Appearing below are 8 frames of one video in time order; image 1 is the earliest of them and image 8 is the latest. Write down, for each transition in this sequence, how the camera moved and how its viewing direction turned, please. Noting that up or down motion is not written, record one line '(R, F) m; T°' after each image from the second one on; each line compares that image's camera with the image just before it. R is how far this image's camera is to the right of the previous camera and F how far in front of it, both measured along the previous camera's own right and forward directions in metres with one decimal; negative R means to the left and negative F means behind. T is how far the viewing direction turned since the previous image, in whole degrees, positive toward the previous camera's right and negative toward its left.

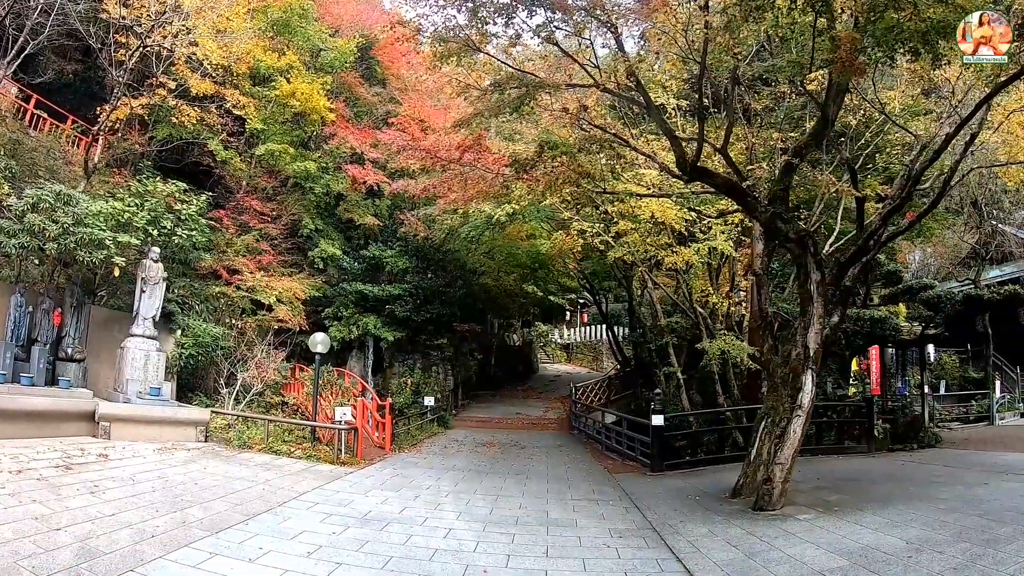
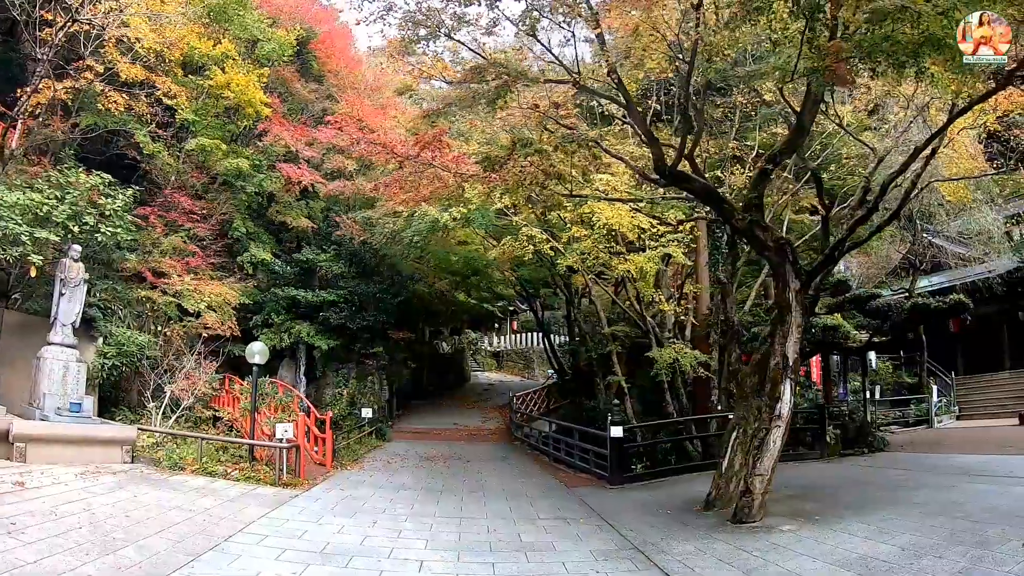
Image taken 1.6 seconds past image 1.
(-0.5, +0.4) m; +7°
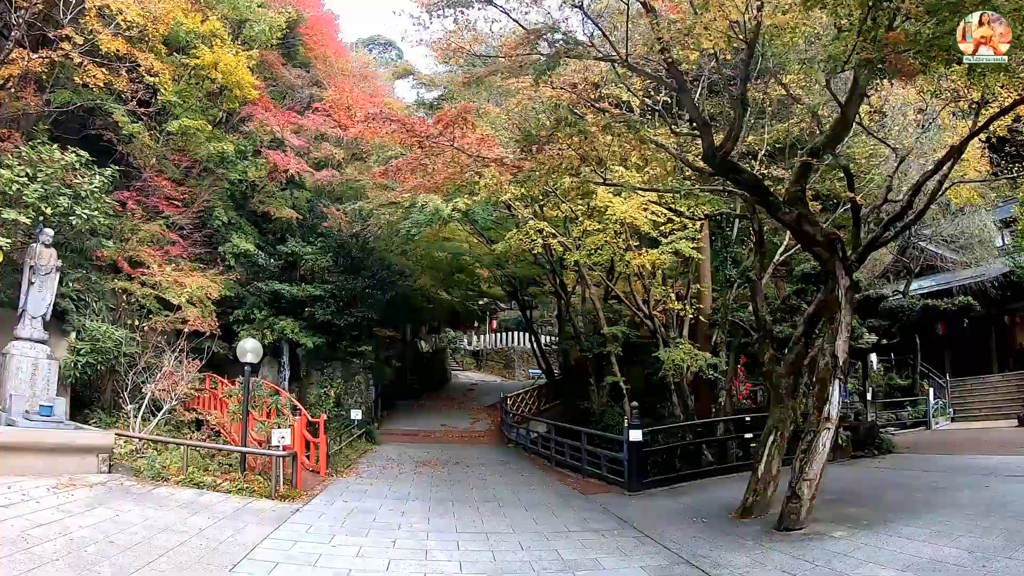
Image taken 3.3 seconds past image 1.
(-0.5, +0.7) m; +2°
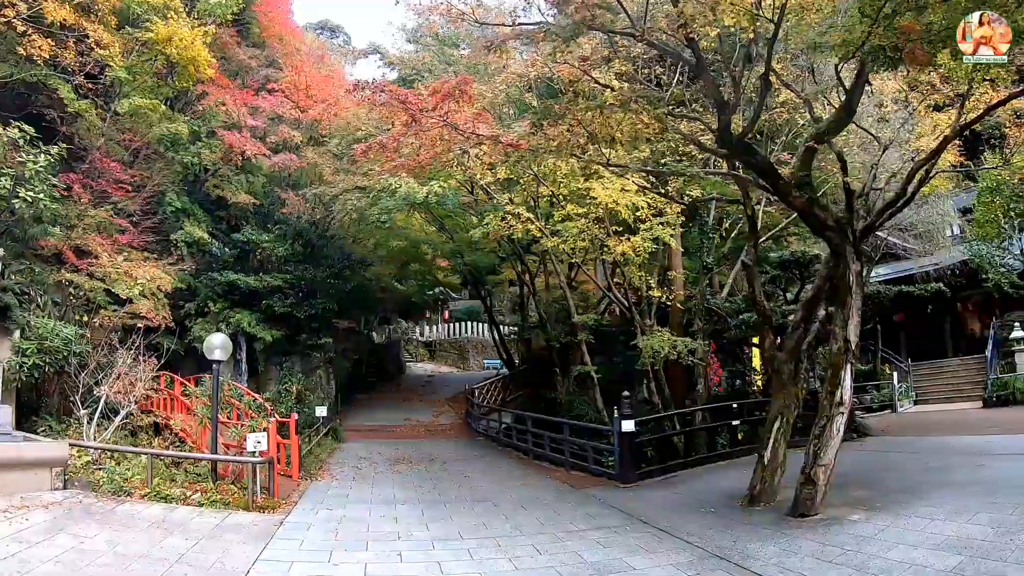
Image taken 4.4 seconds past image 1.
(-0.5, +0.5) m; +5°
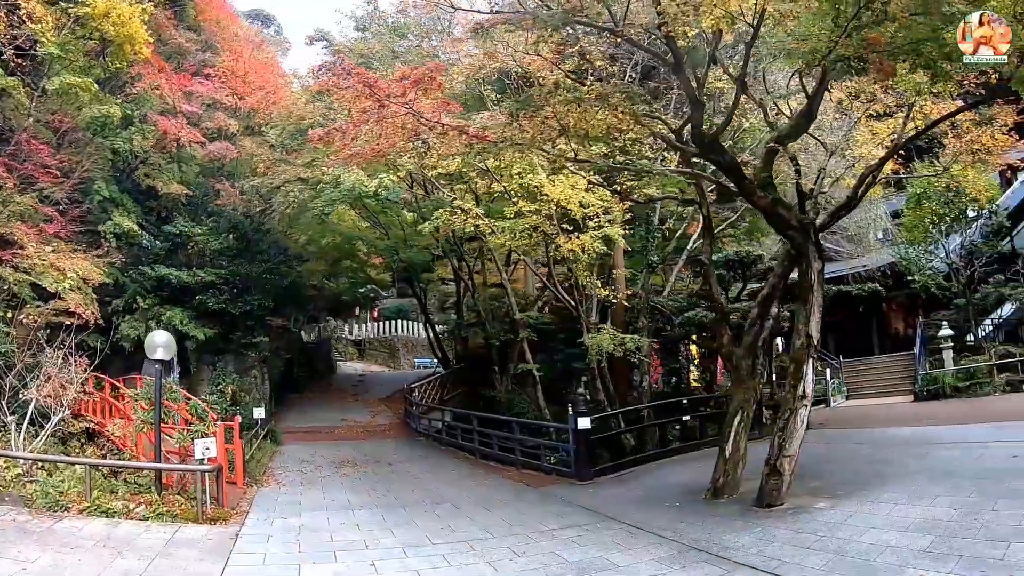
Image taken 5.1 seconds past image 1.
(-0.4, +0.1) m; +6°
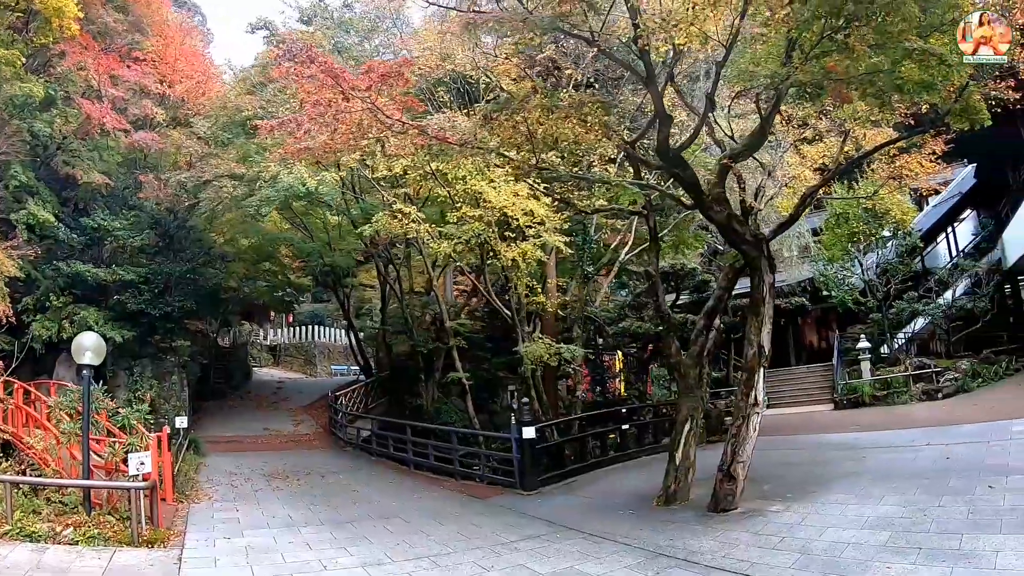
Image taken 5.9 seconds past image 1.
(-0.4, +0.2) m; +7°
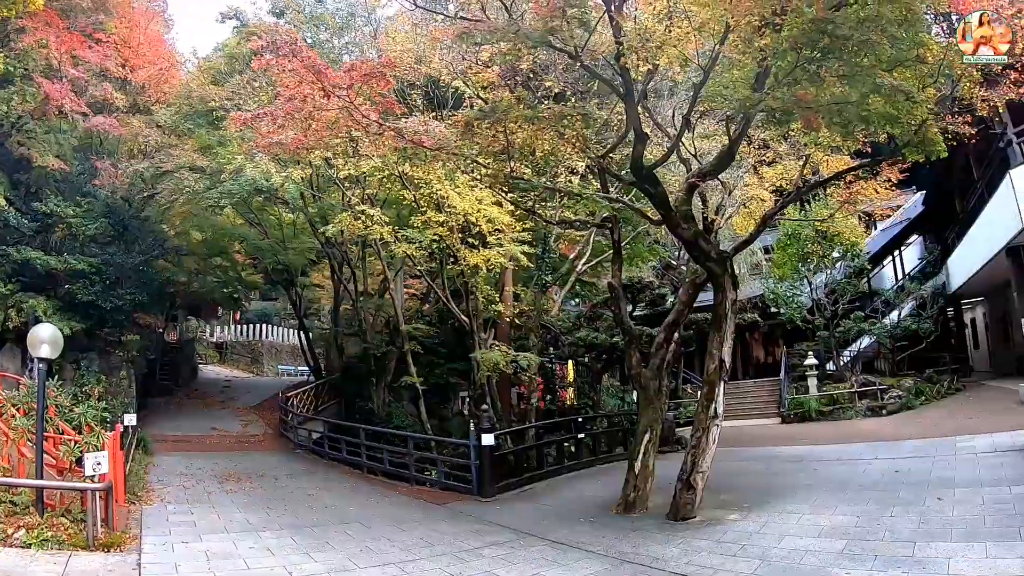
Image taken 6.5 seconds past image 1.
(-0.2, 0.0) m; +4°
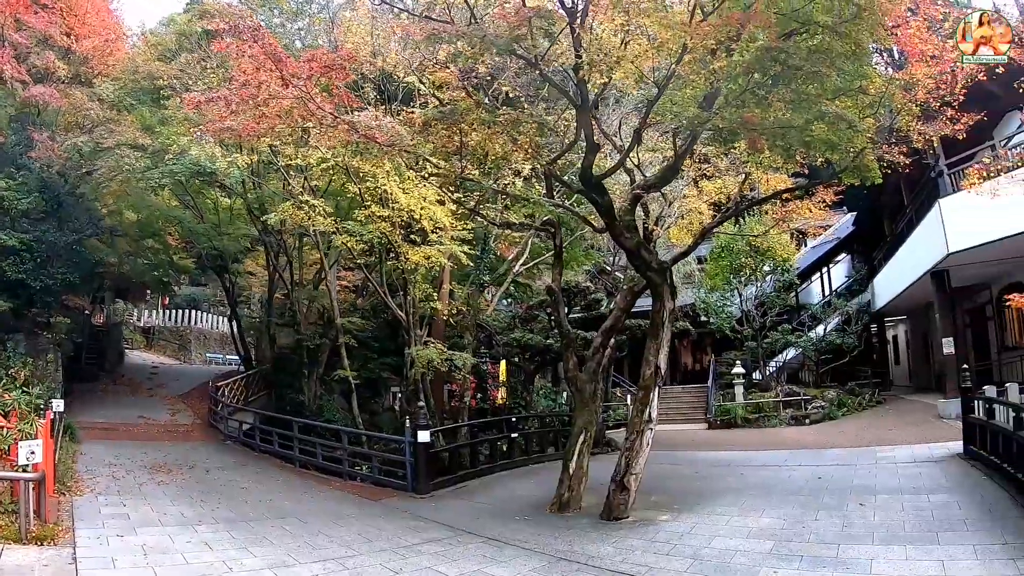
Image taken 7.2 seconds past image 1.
(-0.2, -0.1) m; +5°
